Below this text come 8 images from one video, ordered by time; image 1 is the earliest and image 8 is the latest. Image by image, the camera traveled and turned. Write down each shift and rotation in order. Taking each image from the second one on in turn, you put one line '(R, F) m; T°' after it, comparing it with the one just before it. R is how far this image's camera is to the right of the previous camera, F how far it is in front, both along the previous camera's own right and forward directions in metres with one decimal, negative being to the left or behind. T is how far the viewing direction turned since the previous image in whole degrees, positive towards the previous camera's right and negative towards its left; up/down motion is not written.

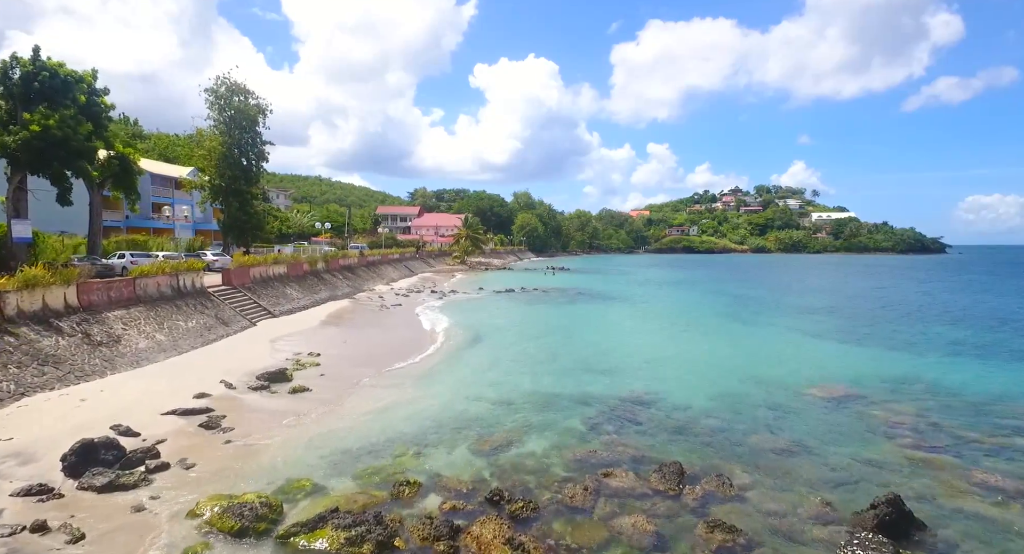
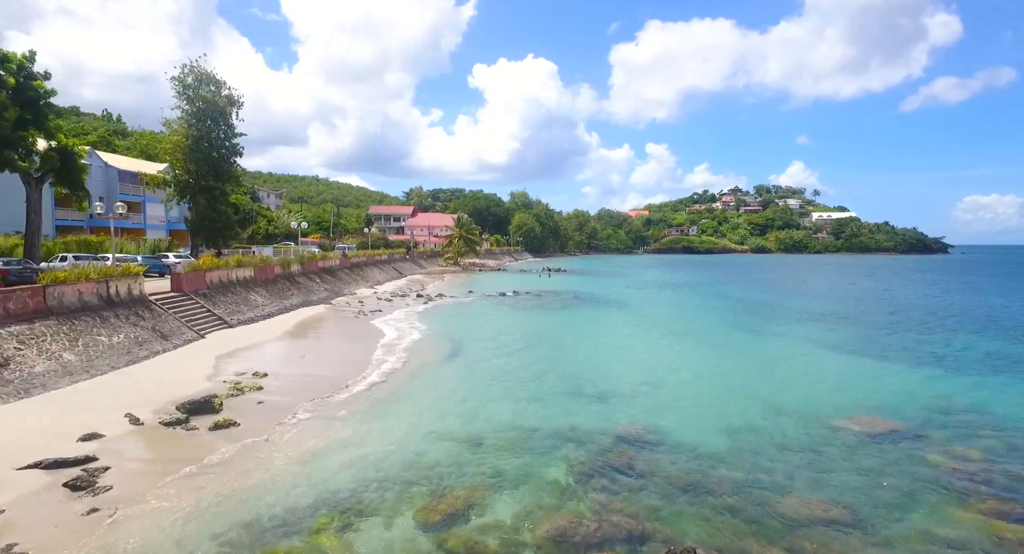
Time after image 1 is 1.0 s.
(+0.6, +2.4) m; 0°
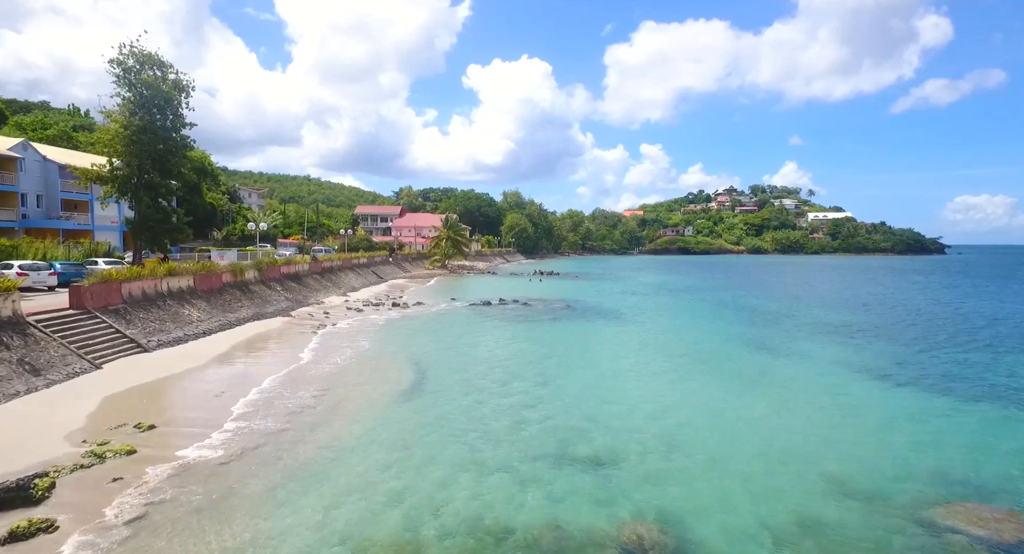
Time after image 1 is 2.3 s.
(+0.6, +3.6) m; +1°
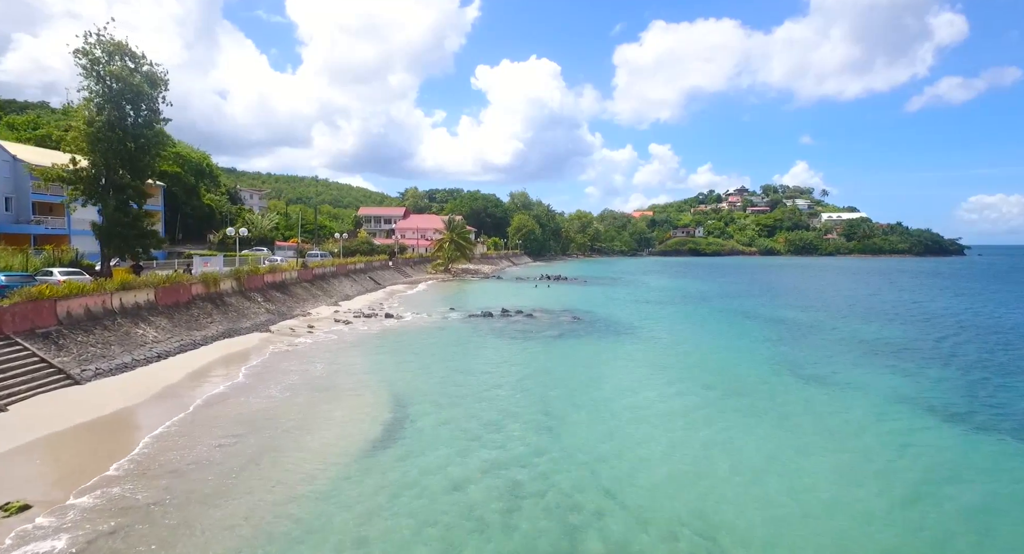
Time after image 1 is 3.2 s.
(+0.3, +2.7) m; -1°
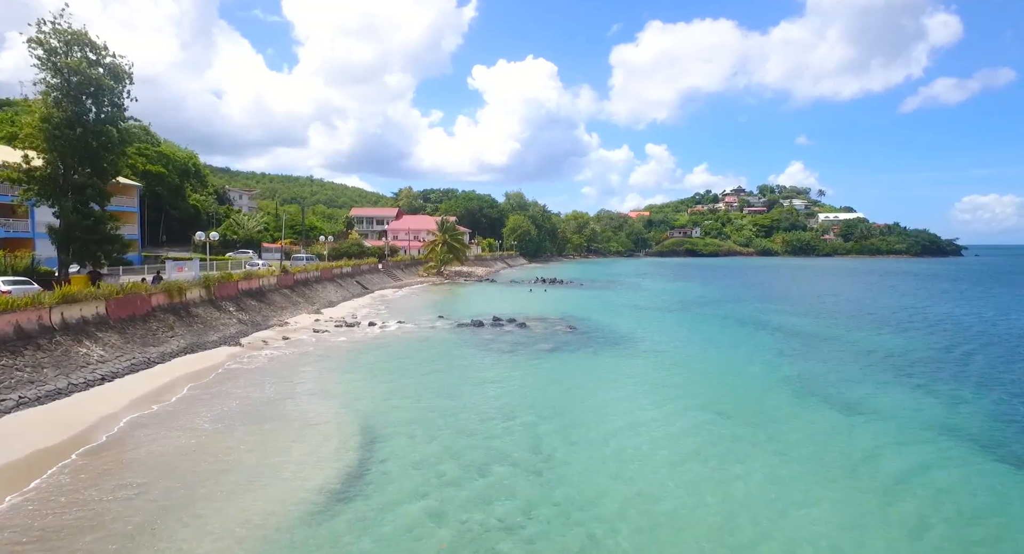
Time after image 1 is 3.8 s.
(+0.3, +1.9) m; 0°
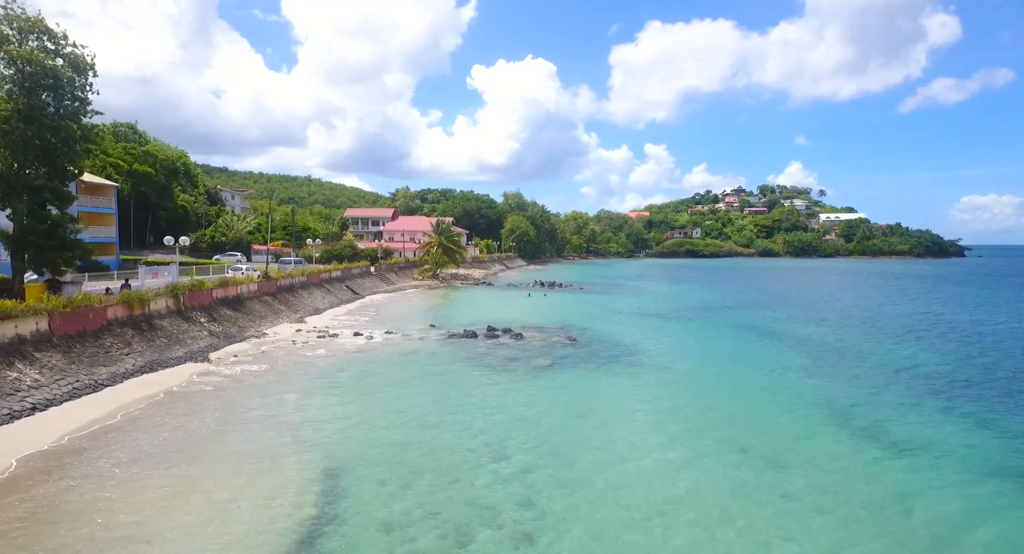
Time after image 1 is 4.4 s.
(+0.2, +2.0) m; 0°
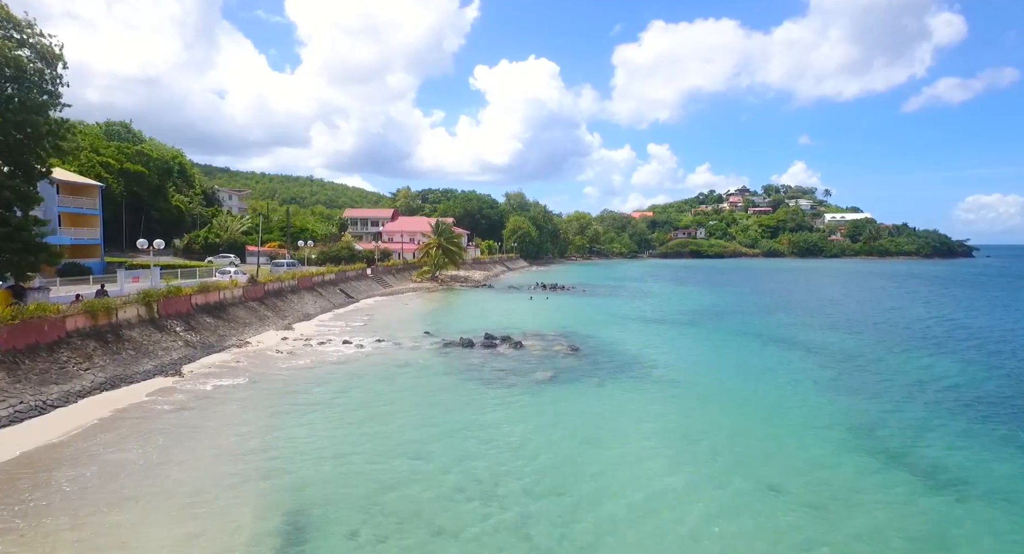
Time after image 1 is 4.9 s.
(+0.2, +1.7) m; 0°
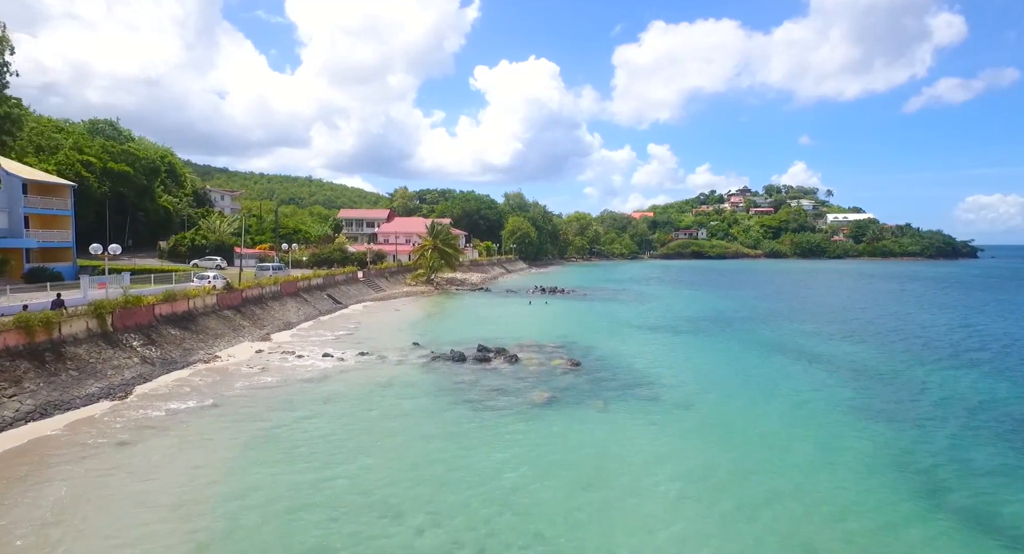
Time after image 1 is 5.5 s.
(+0.3, +2.1) m; 0°
